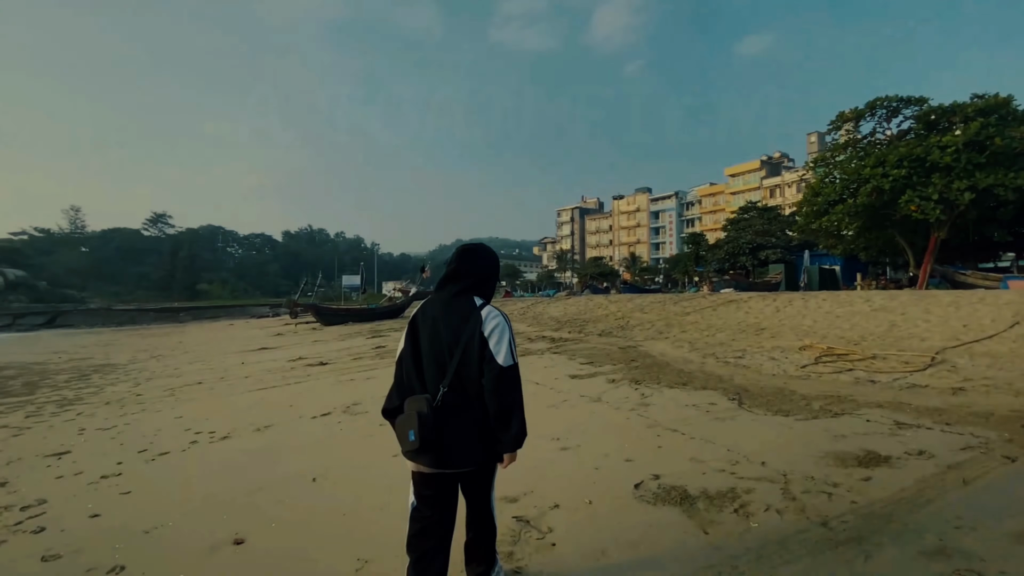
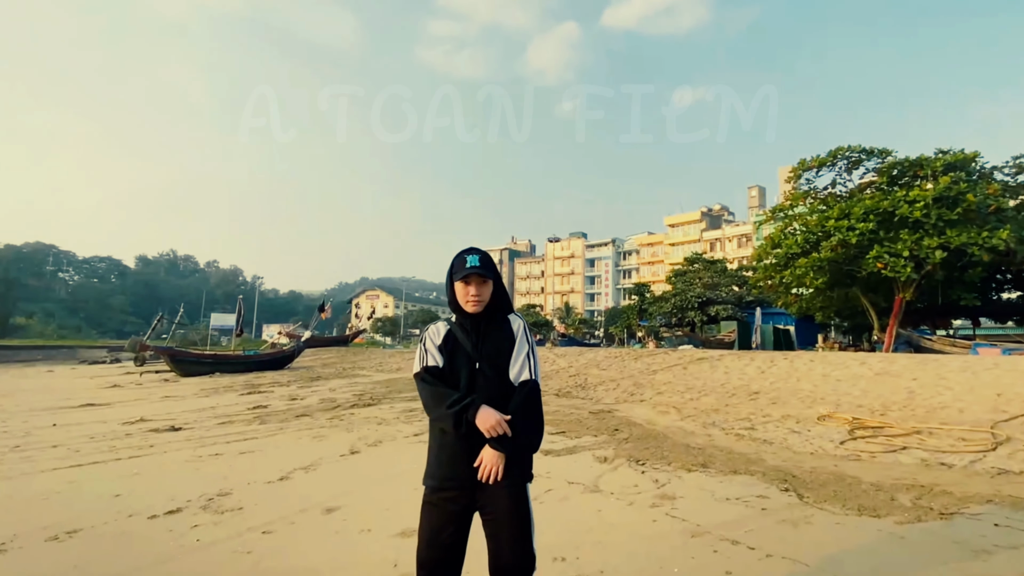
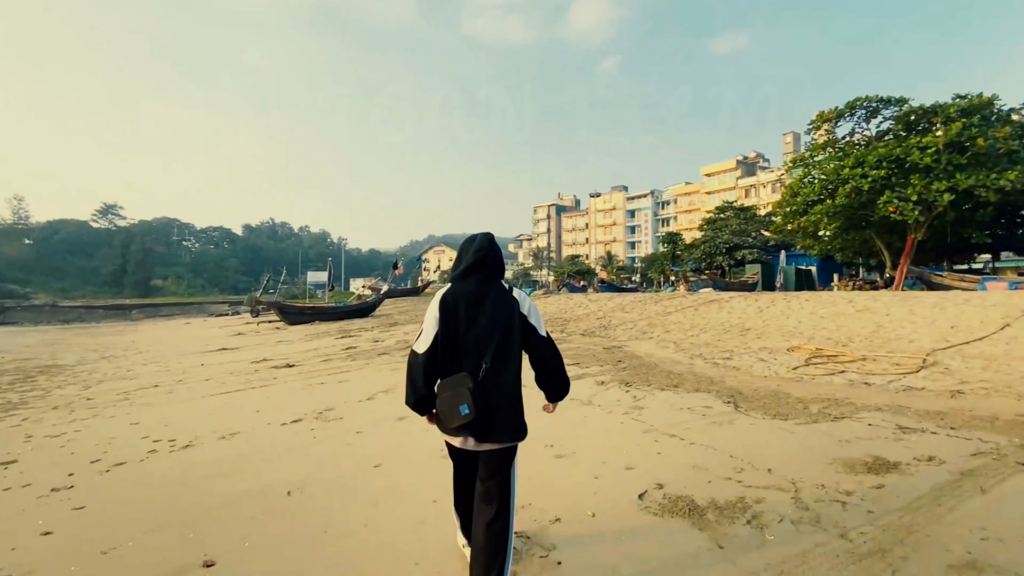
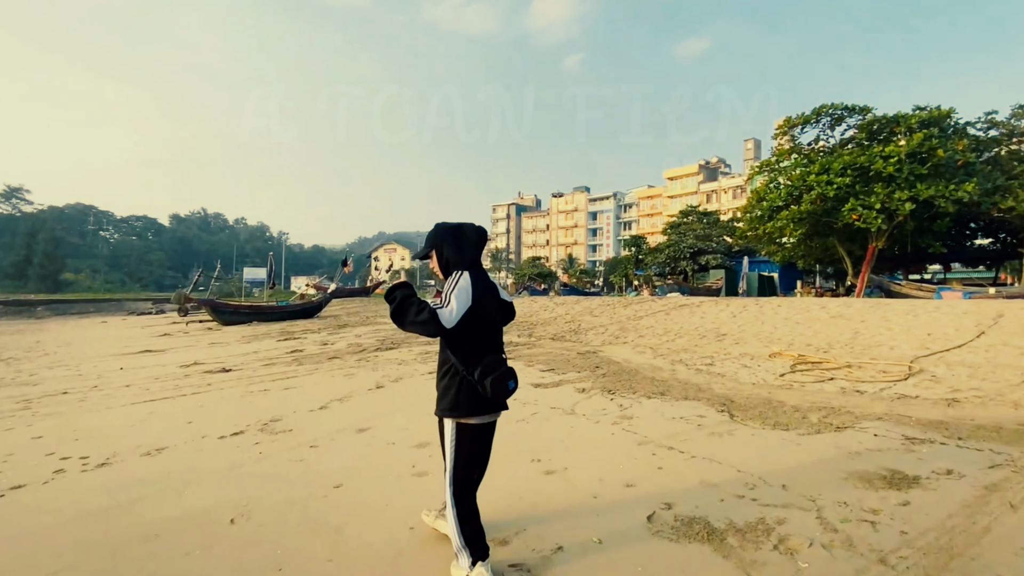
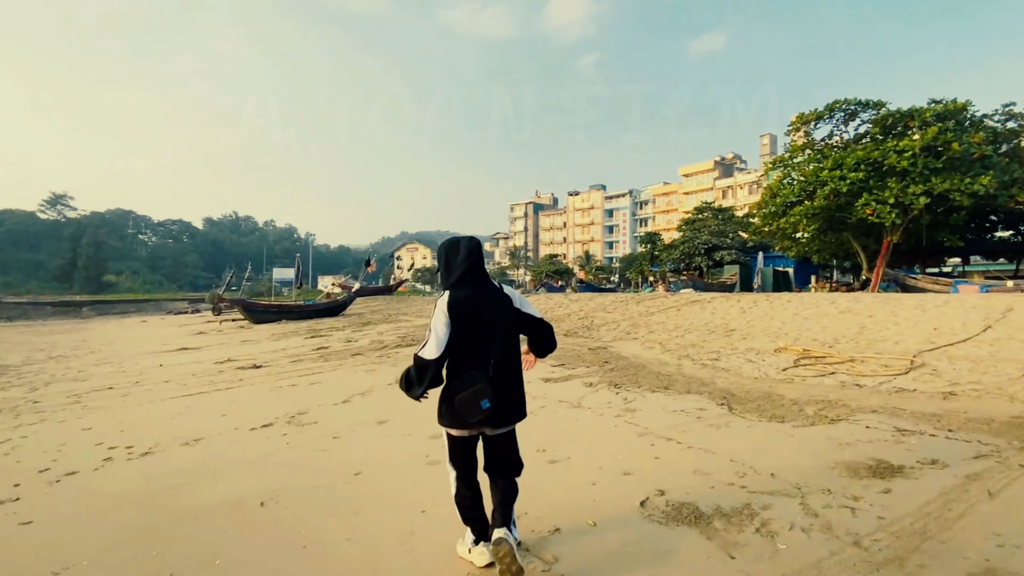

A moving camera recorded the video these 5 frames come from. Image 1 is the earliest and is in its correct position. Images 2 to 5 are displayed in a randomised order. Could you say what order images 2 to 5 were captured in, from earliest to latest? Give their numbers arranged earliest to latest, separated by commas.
3, 5, 4, 2
